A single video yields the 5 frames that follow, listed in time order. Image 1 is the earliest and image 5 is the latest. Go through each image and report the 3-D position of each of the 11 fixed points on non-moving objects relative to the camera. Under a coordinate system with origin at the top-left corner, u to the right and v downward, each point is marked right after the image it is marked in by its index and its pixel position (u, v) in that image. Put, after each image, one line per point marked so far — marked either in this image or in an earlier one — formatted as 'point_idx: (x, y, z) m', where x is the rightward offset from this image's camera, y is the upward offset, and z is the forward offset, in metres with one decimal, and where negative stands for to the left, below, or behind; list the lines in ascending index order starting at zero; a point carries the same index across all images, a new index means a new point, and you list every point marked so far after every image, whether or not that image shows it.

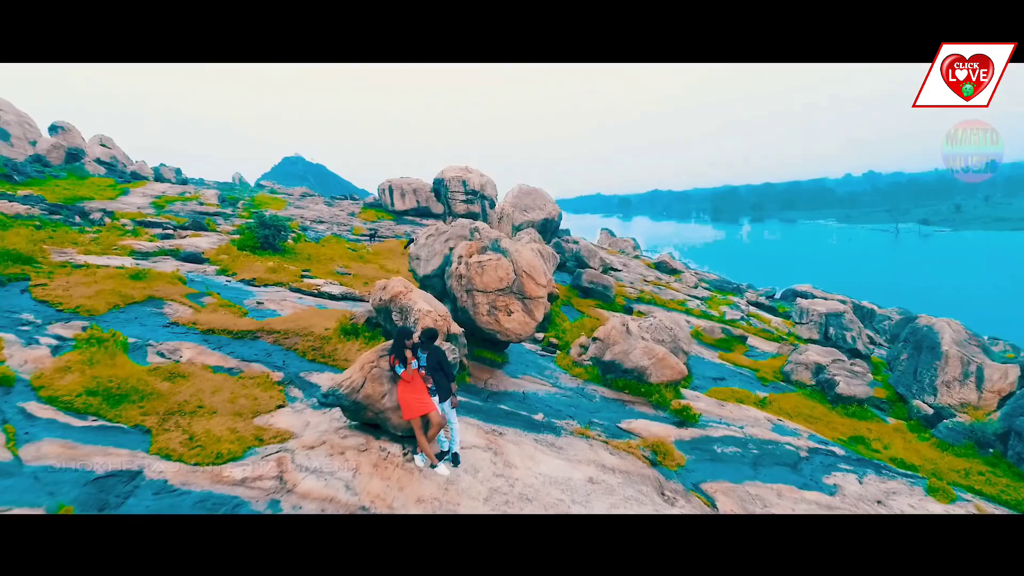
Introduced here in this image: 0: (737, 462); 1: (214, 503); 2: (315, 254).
0: (+5.0, -3.8, +8.7) m
1: (-3.8, -2.8, +5.3) m
2: (-9.2, +1.6, +18.6) m
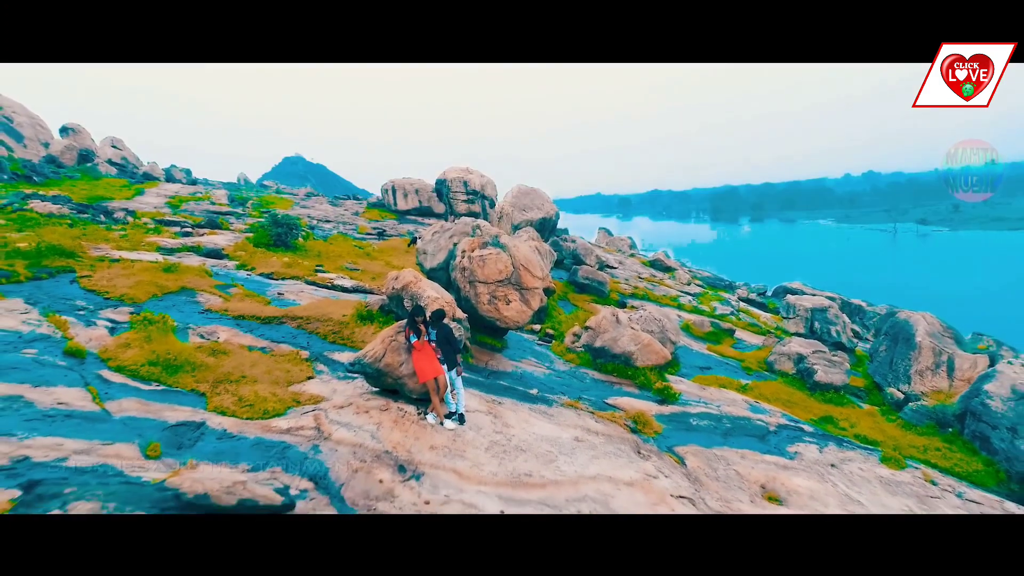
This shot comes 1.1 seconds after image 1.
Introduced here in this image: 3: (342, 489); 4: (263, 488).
0: (+4.9, -3.6, +9.8) m
1: (-3.9, -2.5, +6.4) m
2: (-9.3, +1.9, +19.7) m
3: (-2.5, -2.9, +5.9) m
4: (-3.3, -2.7, +5.5) m
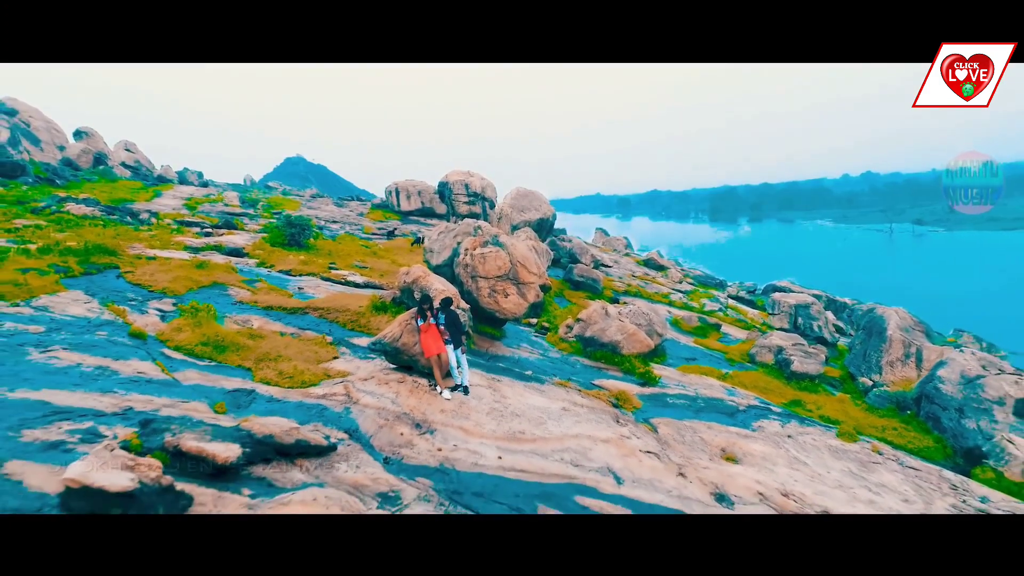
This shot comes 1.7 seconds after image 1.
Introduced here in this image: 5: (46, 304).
0: (+4.8, -3.4, +11.2) m
1: (-4.0, -2.3, +7.7) m
2: (-9.4, +2.0, +21.0) m
3: (-2.5, -2.7, +7.2) m
4: (-3.4, -2.5, +6.8) m
5: (-11.0, -0.4, +9.3) m
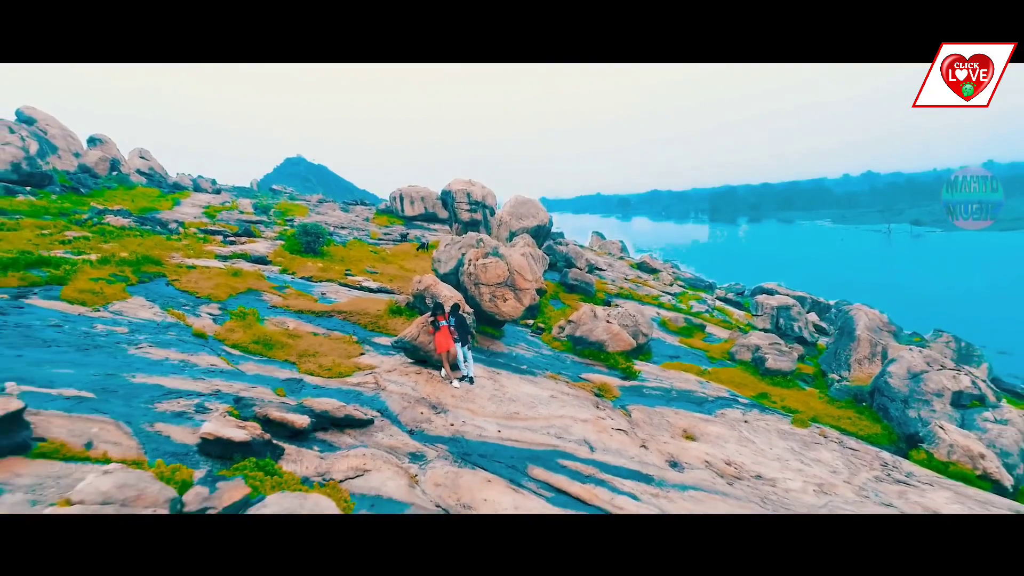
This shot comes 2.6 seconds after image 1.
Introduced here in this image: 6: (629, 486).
0: (+4.8, -3.6, +13.0) m
1: (-4.0, -2.5, +9.5) m
2: (-9.4, +1.8, +22.8) m
3: (-2.6, -3.0, +9.0) m
4: (-3.5, -2.7, +8.7) m
5: (-11.0, -0.6, +11.1) m
6: (+2.4, -4.1, +8.2) m
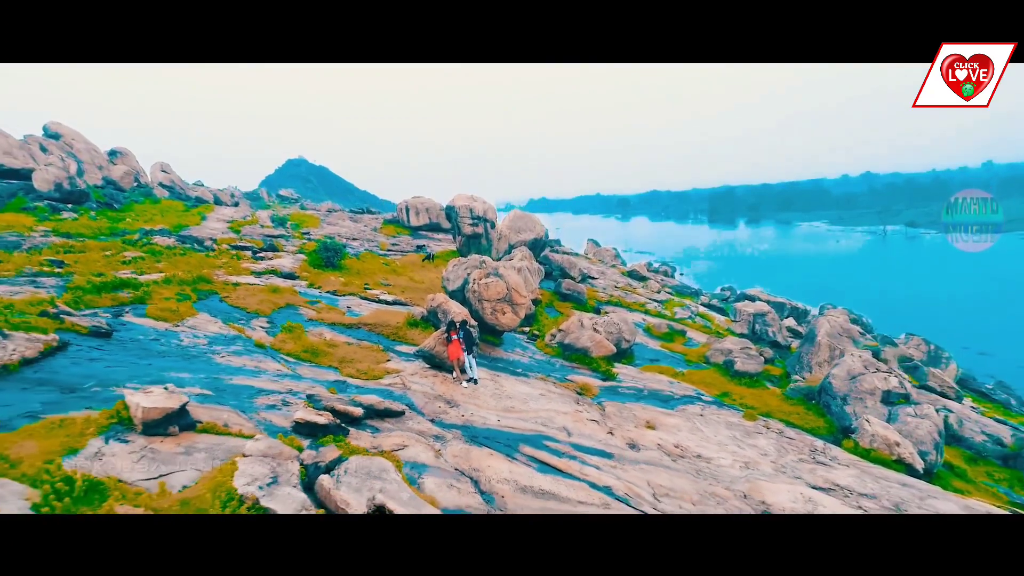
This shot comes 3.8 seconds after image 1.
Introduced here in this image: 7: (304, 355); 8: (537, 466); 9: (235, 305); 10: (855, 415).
0: (+4.7, -4.3, +15.6) m
1: (-4.1, -3.2, +12.2) m
2: (-9.5, +1.2, +25.5) m
3: (-2.7, -3.6, +11.7) m
4: (-3.6, -3.4, +11.3) m
5: (-11.1, -1.3, +13.8) m
6: (+2.3, -4.8, +10.9) m
7: (-7.1, -2.3, +13.3) m
8: (+0.7, -4.7, +10.3) m
9: (-11.3, -0.7, +16.2) m
10: (+14.6, -5.4, +16.8) m
